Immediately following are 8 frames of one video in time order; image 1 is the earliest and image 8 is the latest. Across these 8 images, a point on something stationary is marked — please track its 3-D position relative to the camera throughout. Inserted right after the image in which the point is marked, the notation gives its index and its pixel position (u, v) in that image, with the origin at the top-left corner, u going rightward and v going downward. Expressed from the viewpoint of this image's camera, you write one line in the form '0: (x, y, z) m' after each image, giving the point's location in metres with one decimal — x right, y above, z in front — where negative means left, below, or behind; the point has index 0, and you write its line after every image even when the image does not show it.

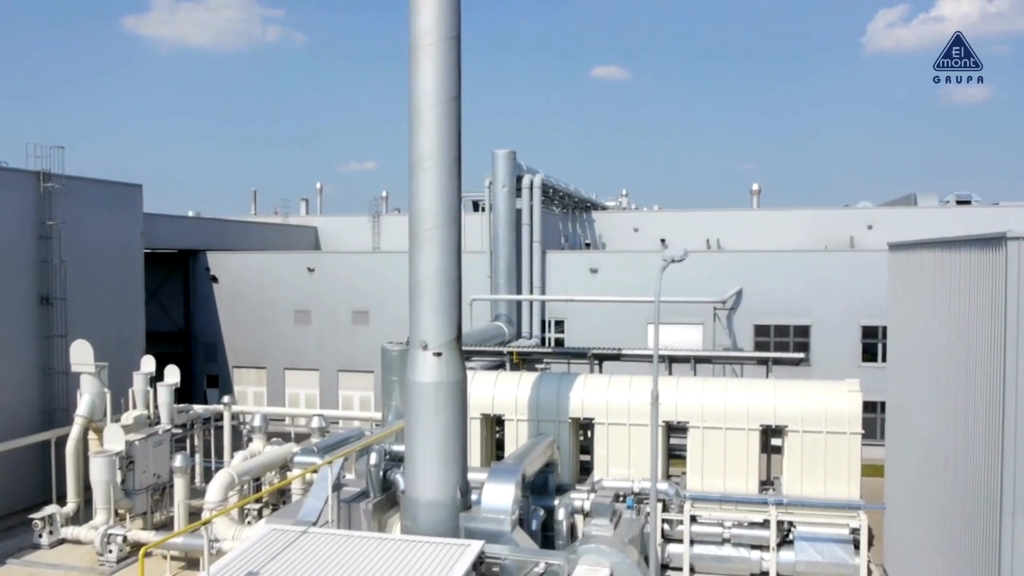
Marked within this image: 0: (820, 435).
0: (+4.4, -2.1, +13.5) m
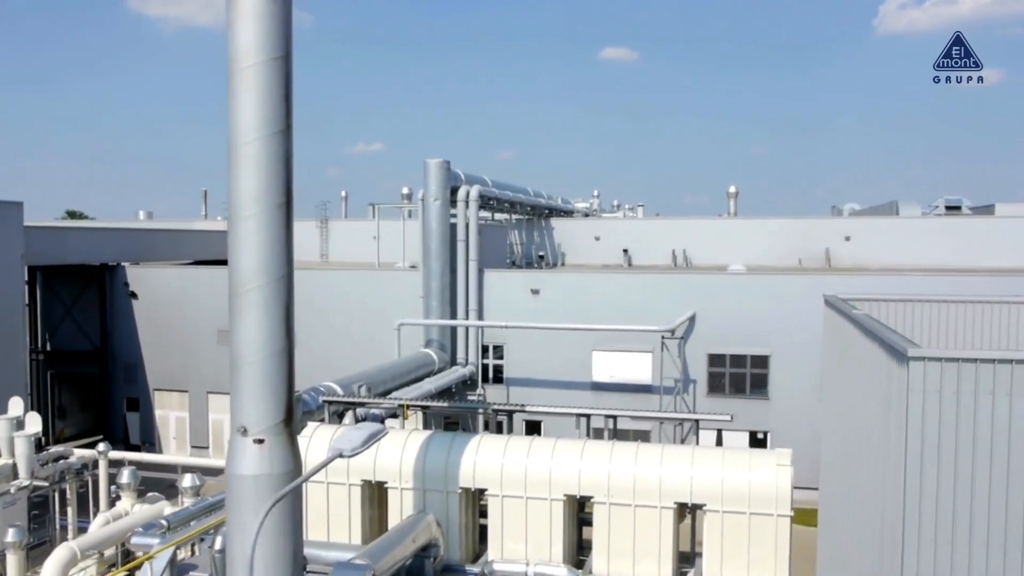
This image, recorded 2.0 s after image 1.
0: (+2.8, -2.7, +11.6) m
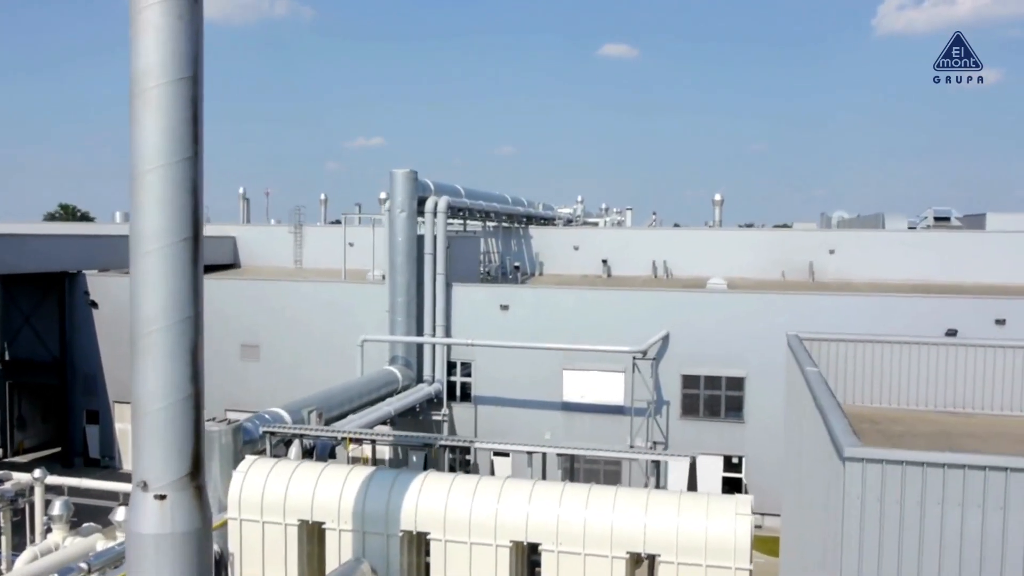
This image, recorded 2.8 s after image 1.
0: (+2.1, -3.2, +10.8) m
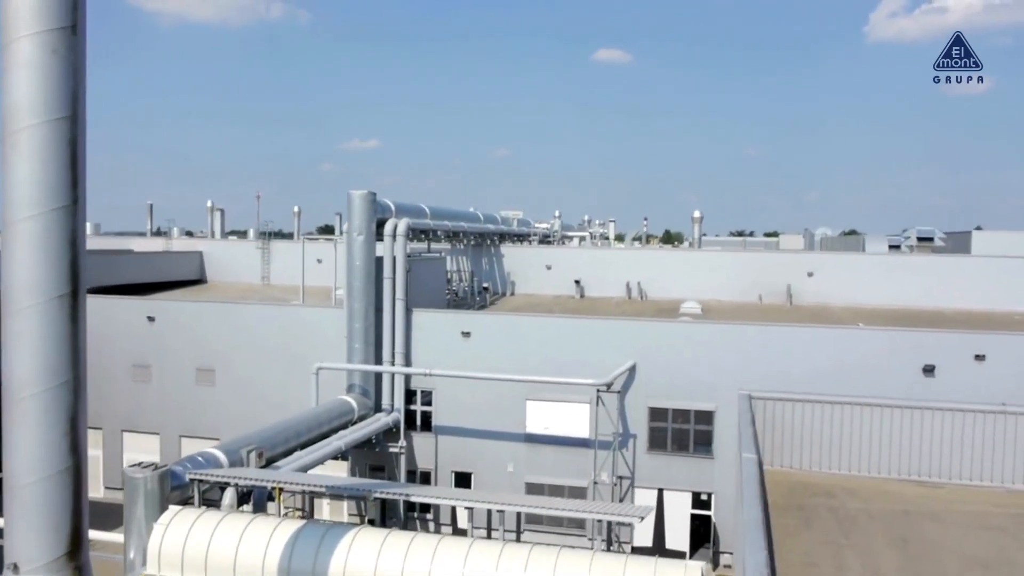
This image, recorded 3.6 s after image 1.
0: (+1.4, -3.7, +10.1) m
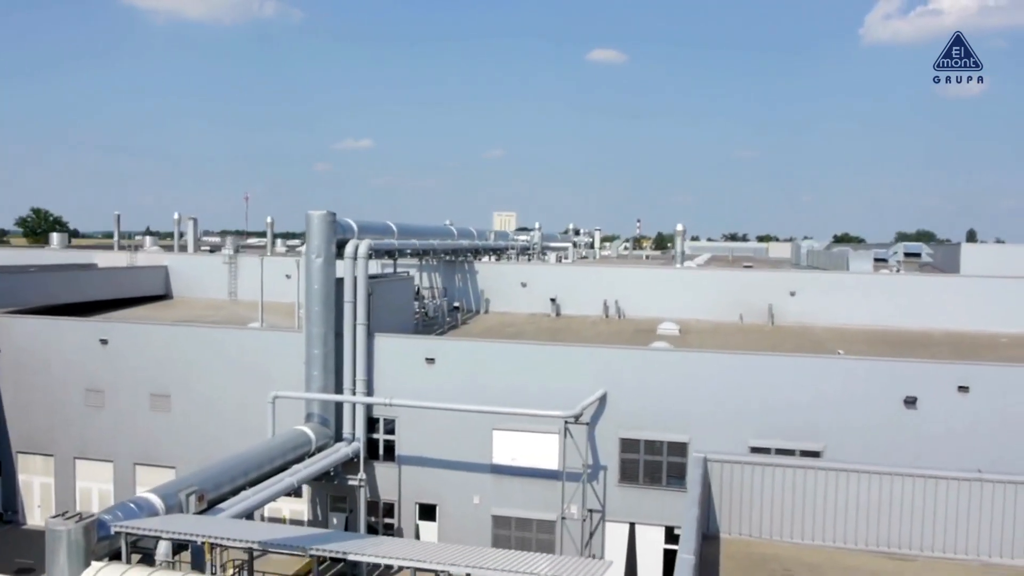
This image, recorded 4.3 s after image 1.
0: (+0.8, -4.2, +9.2) m
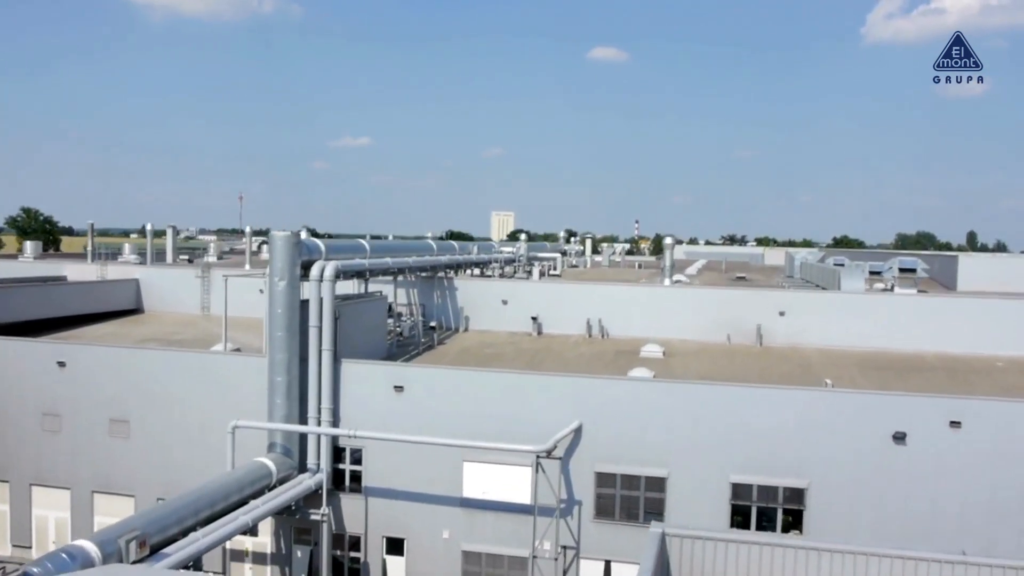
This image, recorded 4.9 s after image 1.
0: (+0.2, -4.6, +8.4) m
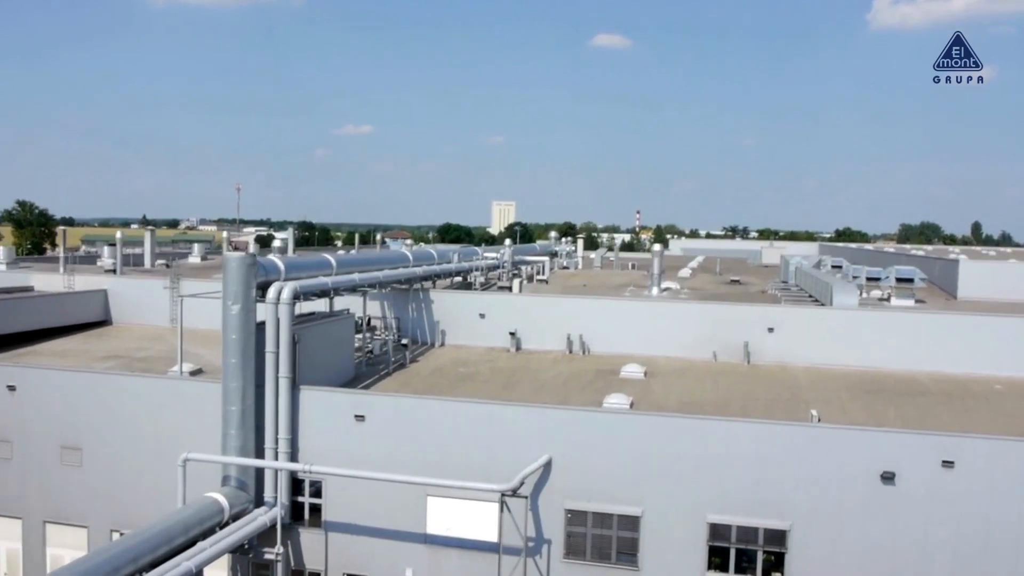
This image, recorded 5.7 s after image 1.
0: (-0.4, -5.2, +7.4) m
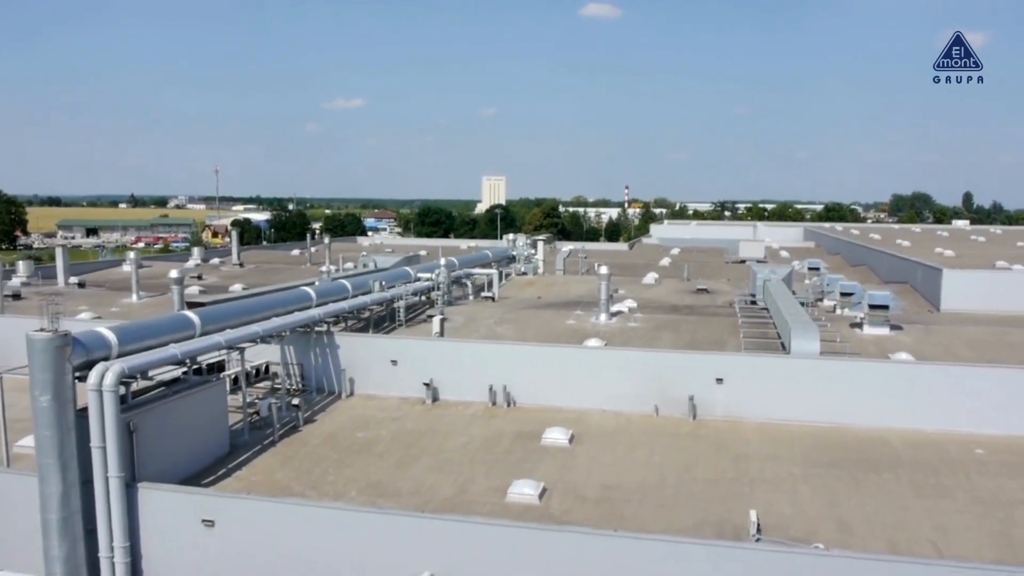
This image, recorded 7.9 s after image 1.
0: (-2.0, -6.6, +4.6) m
